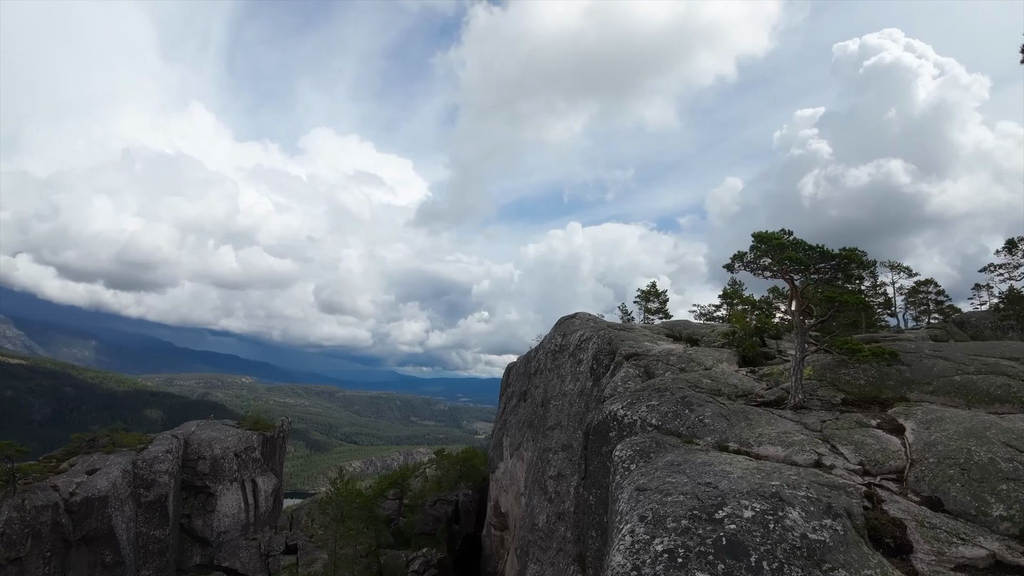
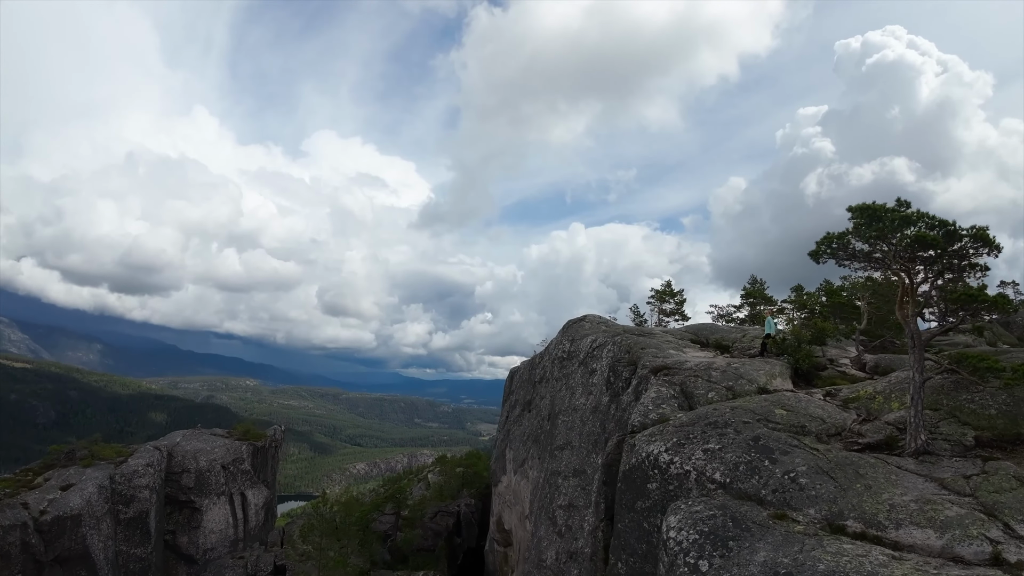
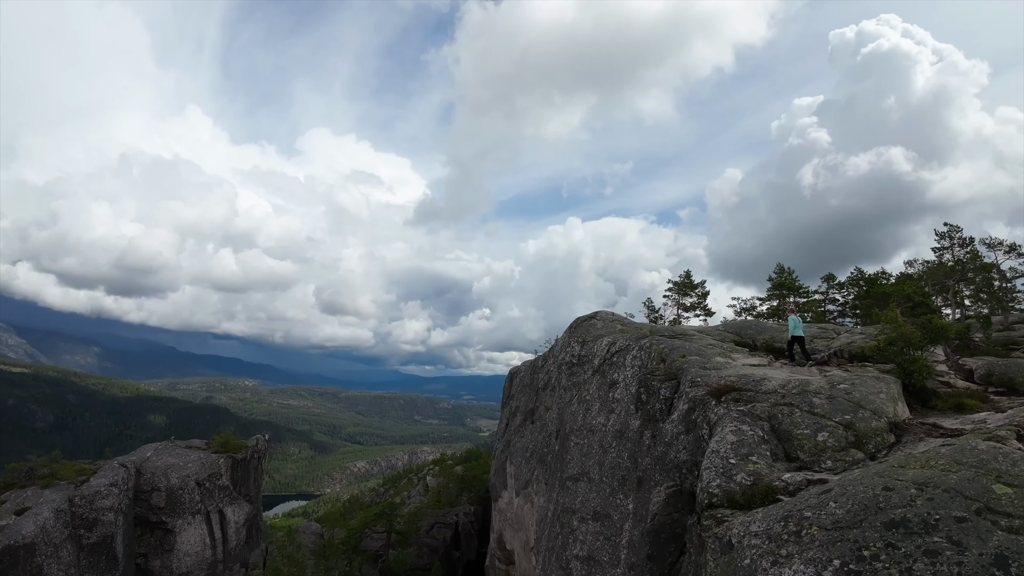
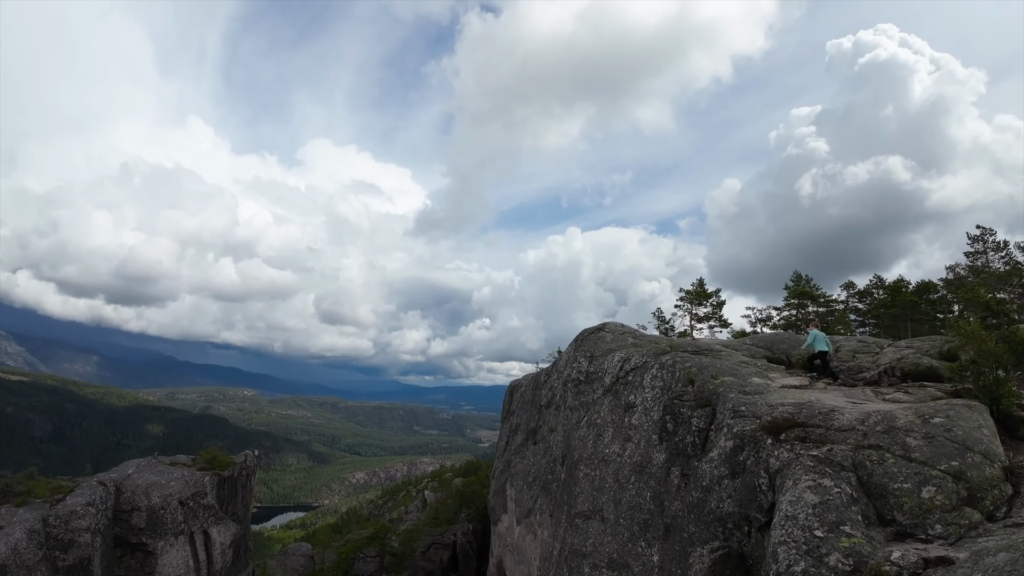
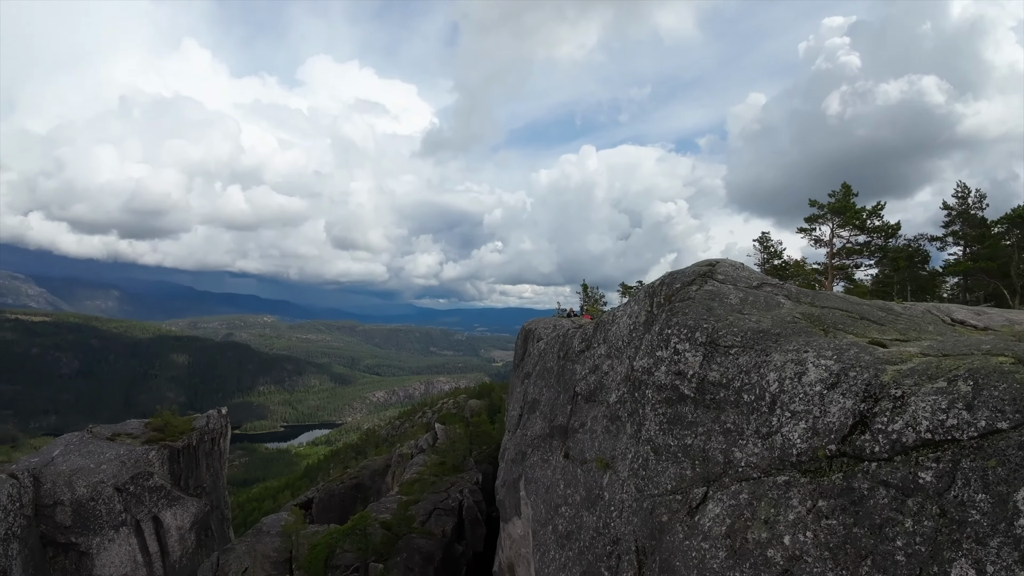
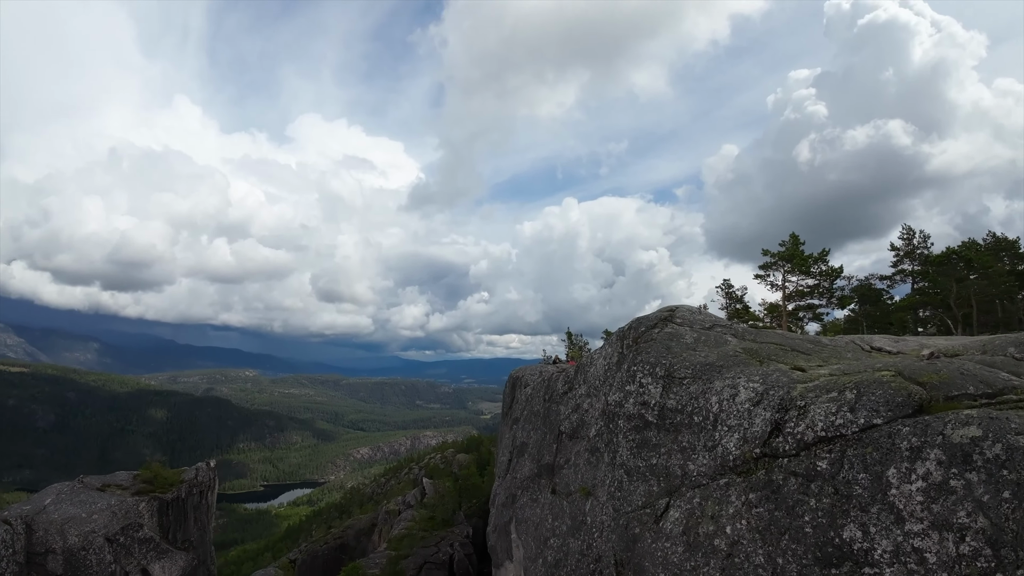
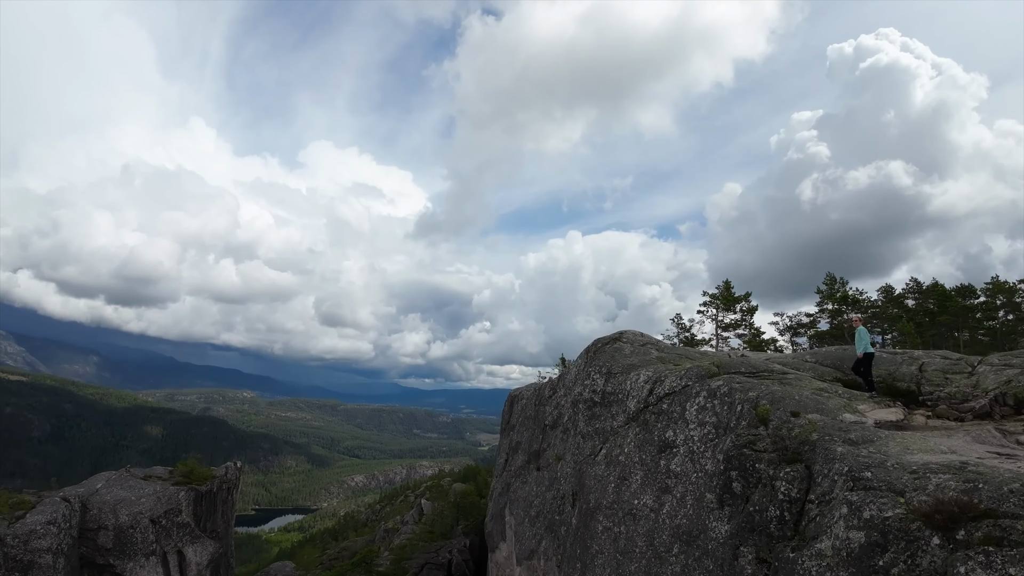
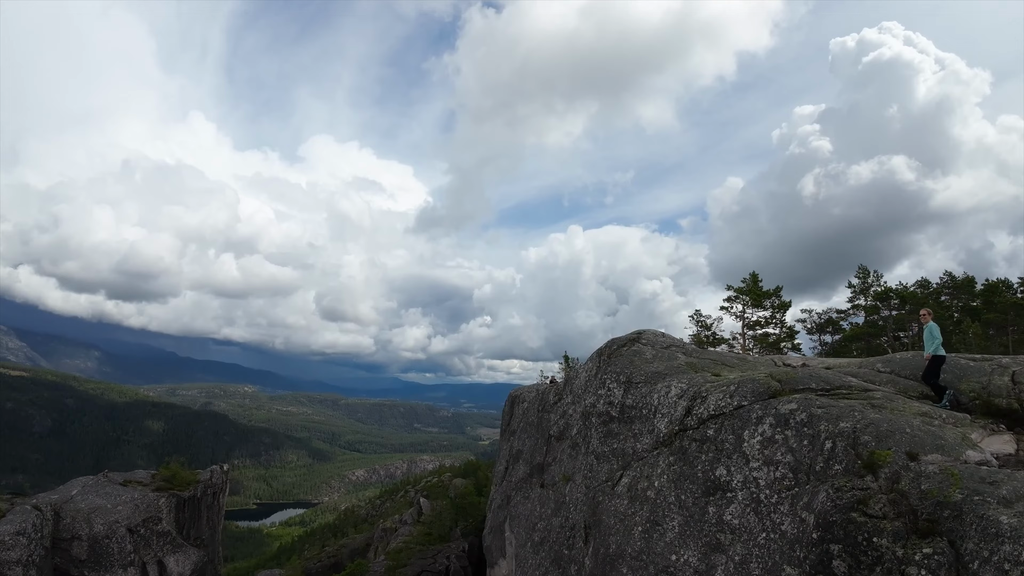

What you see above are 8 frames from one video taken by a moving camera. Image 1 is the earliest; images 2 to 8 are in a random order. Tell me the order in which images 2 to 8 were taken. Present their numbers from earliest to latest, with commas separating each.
2, 3, 4, 7, 8, 6, 5
